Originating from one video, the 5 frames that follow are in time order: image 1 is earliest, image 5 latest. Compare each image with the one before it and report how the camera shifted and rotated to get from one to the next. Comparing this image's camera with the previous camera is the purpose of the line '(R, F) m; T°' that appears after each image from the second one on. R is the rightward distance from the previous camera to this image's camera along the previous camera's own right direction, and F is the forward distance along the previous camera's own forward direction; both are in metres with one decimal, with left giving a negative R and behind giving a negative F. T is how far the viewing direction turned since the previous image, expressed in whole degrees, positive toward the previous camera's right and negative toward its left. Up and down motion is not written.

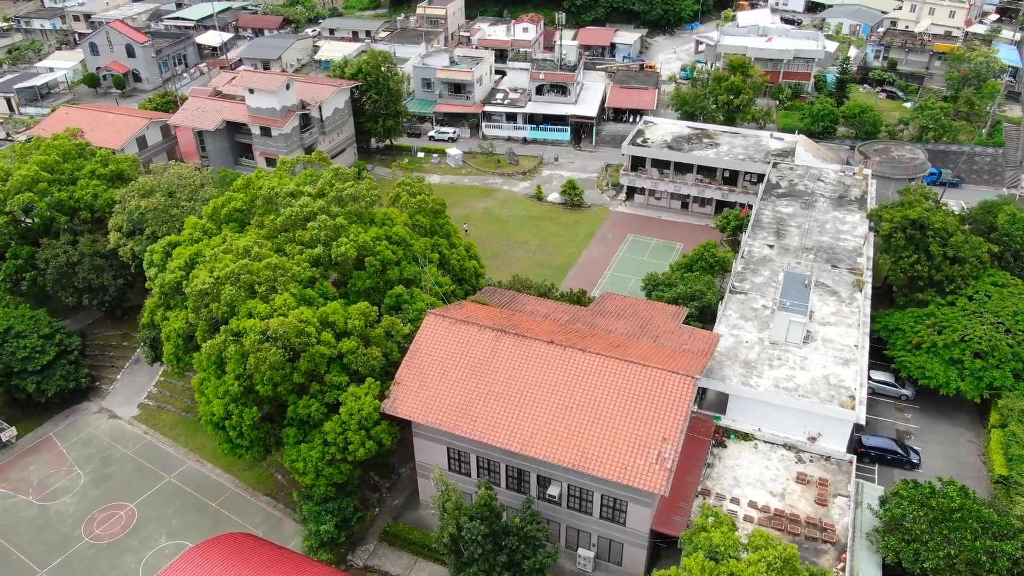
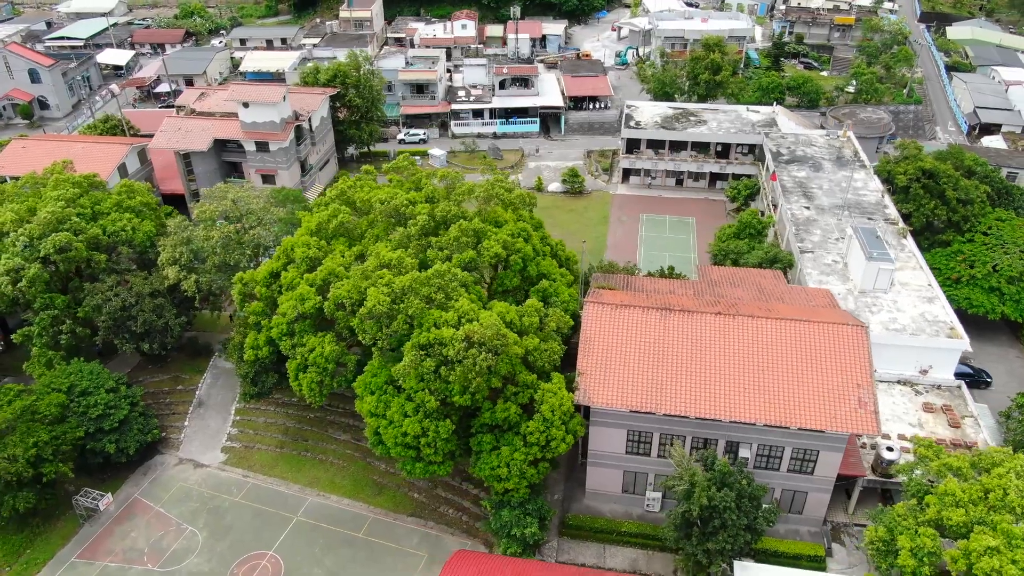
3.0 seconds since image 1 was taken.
(-12.2, +1.0) m; +11°
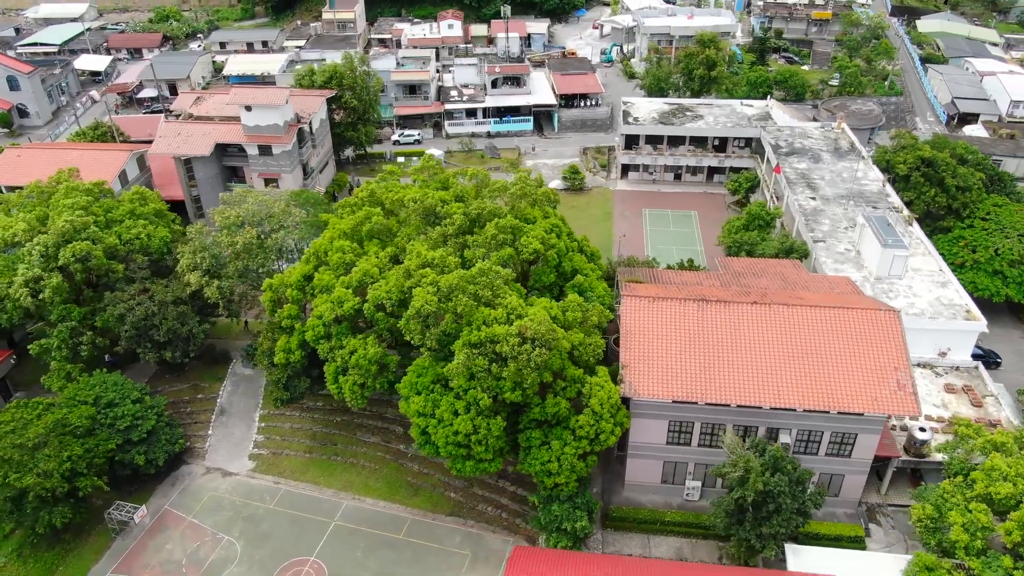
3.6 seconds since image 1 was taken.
(-3.0, -0.1) m; +3°
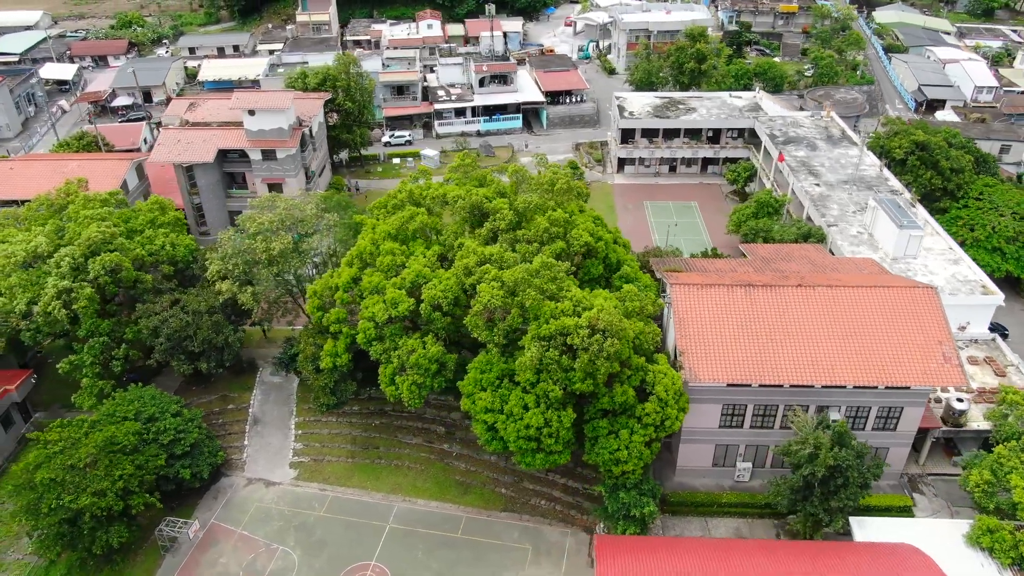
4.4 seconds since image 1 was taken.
(-4.2, 0.0) m; +4°
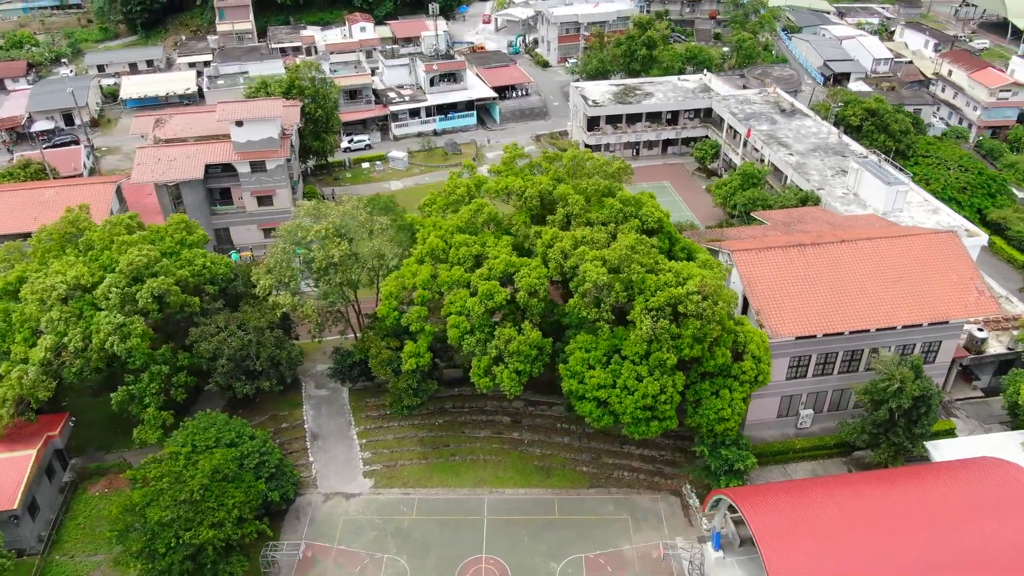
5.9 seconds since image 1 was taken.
(-8.6, 0.0) m; +9°
